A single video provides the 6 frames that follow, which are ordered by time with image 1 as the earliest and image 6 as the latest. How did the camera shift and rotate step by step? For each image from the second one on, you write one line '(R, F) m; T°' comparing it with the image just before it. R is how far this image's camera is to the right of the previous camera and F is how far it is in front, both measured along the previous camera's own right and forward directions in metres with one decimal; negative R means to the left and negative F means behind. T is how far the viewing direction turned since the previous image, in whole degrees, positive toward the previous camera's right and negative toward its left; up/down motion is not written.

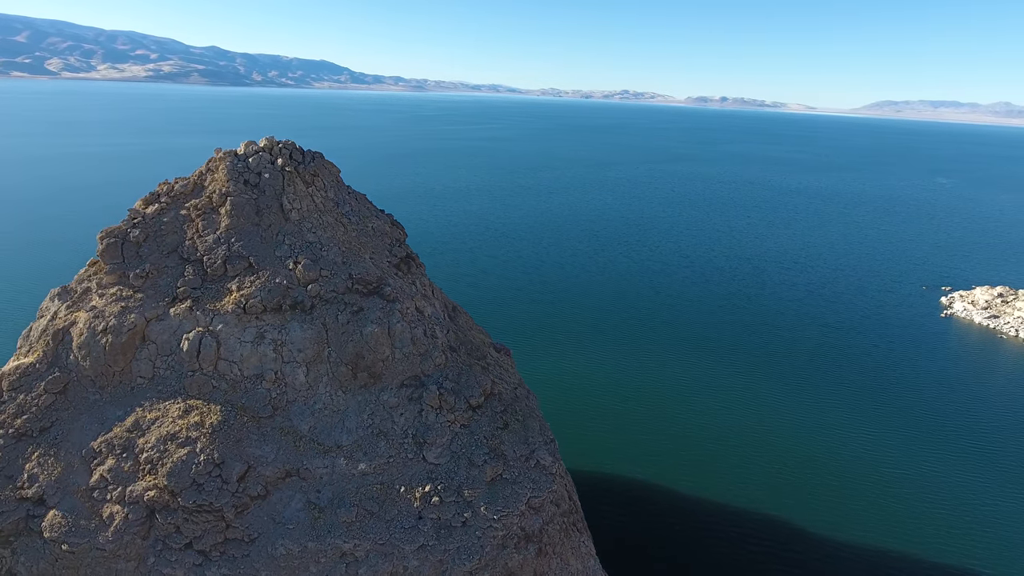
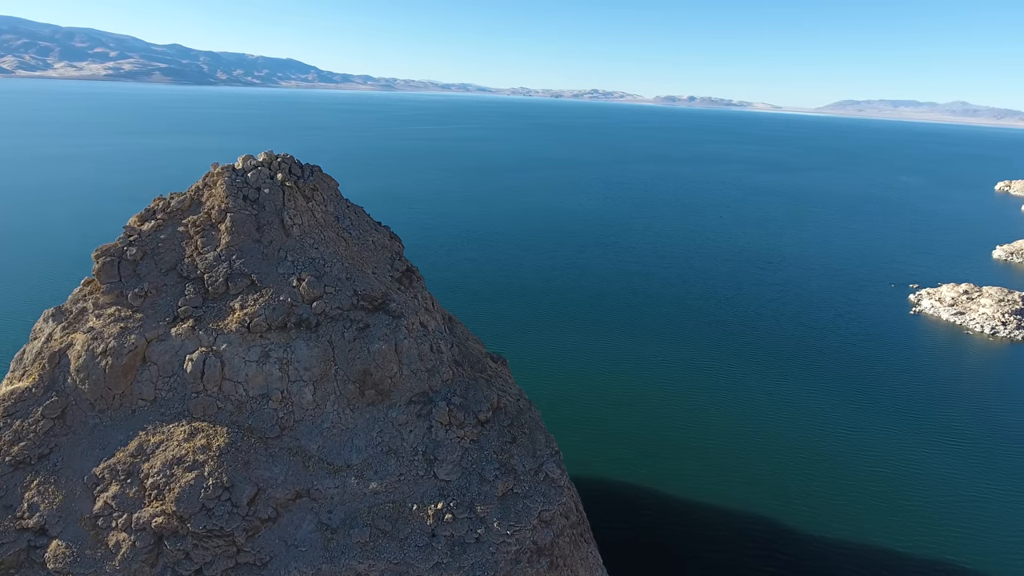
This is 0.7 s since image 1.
(-1.0, -0.1) m; +2°
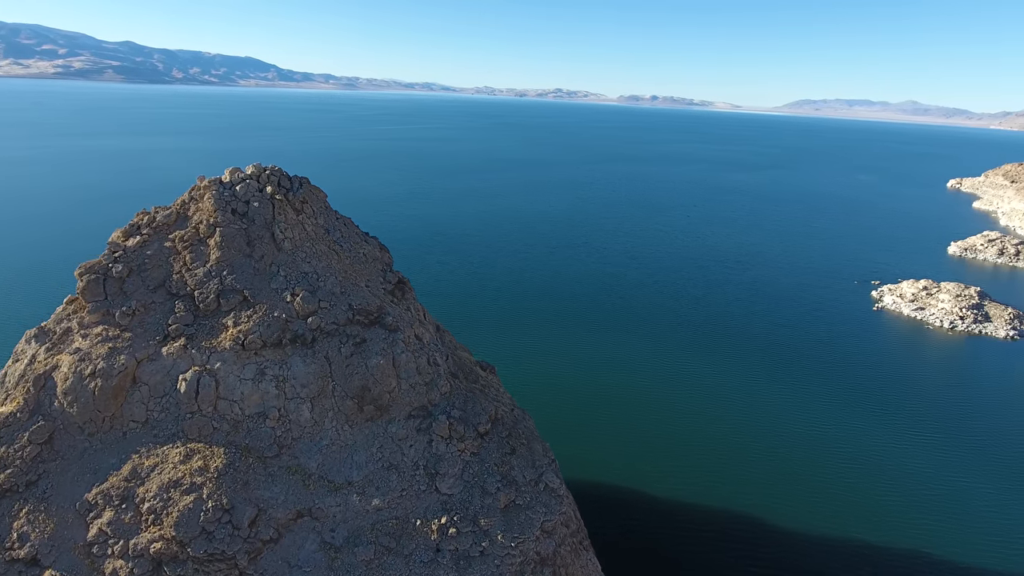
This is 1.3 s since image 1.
(-0.9, -0.1) m; +3°
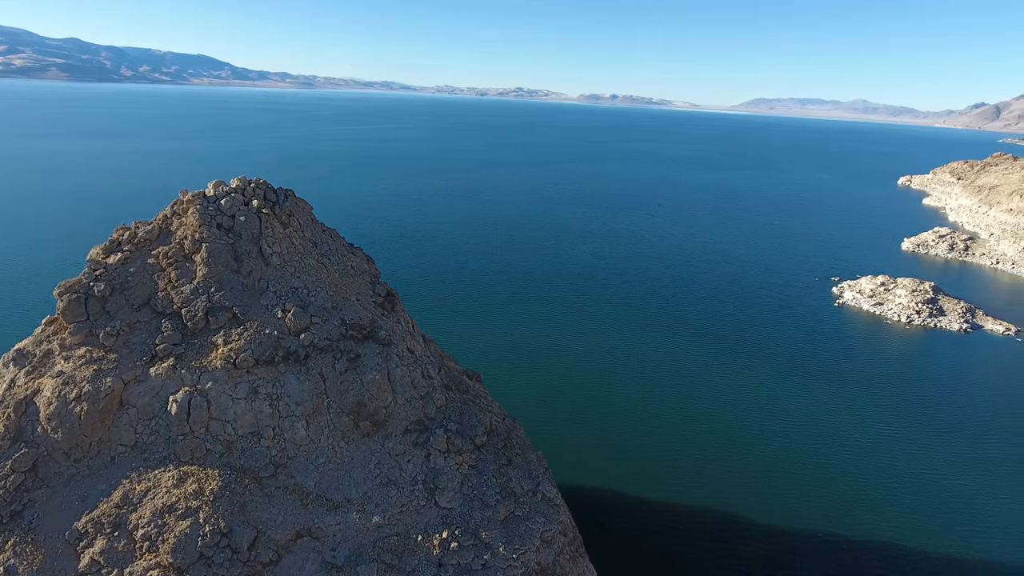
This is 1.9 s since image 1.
(-0.9, -0.1) m; +3°
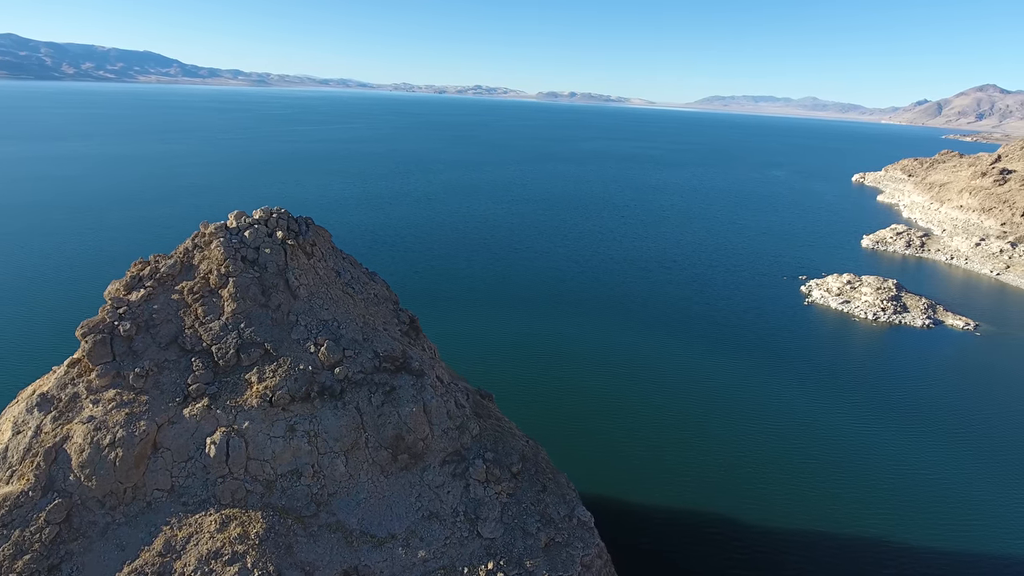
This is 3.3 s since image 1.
(-2.2, -0.2) m; +3°
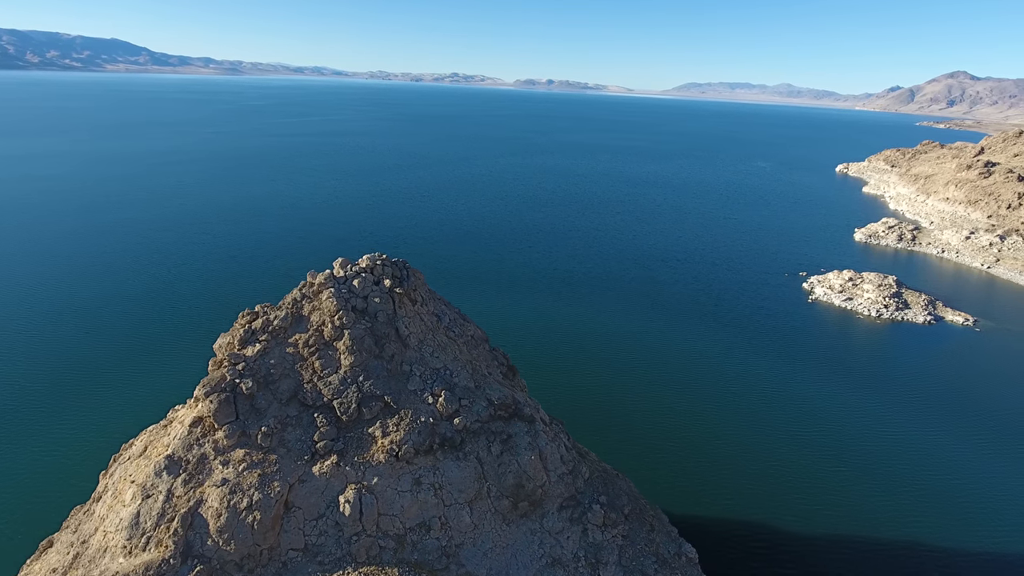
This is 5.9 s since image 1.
(-4.4, -0.1) m; +2°
